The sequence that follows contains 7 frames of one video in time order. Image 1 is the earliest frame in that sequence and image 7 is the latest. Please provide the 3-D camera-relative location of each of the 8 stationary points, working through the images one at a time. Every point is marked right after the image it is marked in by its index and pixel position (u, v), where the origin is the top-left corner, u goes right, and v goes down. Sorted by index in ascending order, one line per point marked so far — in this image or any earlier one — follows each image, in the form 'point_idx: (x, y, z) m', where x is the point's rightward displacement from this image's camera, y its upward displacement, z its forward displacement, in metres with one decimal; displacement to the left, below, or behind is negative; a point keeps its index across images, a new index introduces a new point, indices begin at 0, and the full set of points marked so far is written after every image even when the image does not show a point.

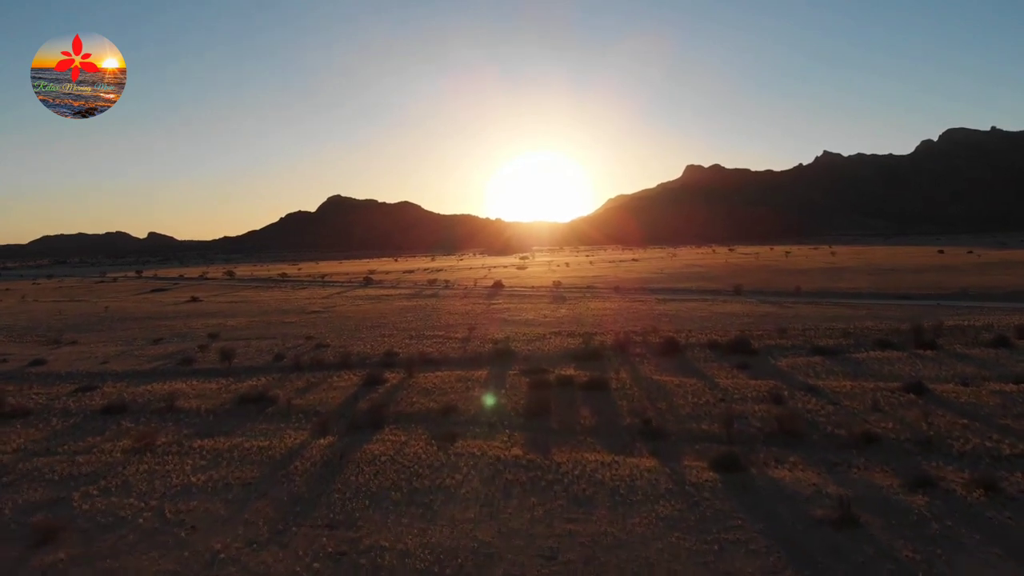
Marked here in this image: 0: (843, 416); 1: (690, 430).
0: (+9.8, -3.8, +18.4) m
1: (+4.8, -3.9, +16.9) m
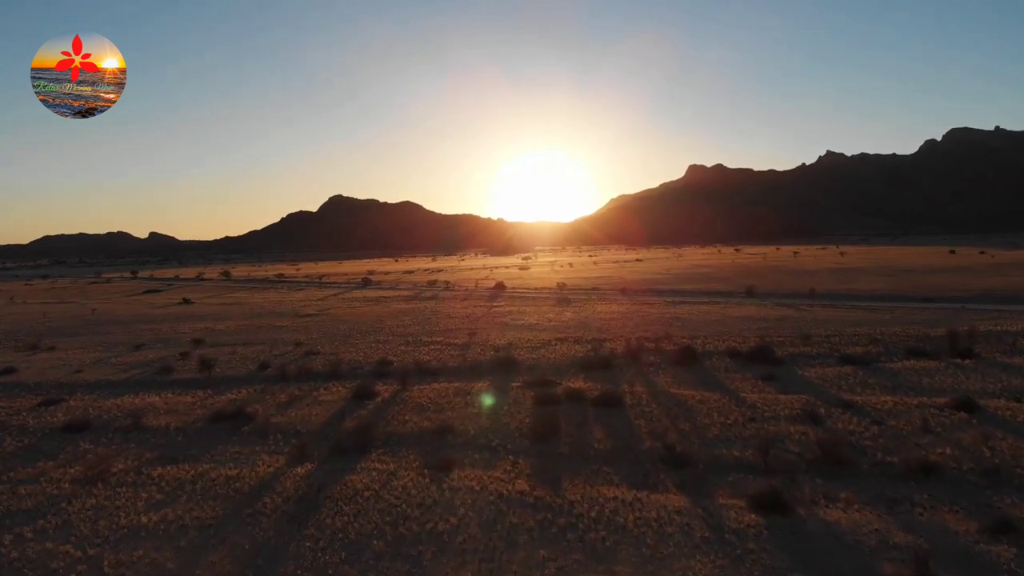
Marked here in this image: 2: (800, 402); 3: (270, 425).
0: (+9.9, -4.0, +16.2) m
1: (+4.9, -4.0, +14.8) m
2: (+9.1, -3.6, +19.7) m
3: (-7.3, -4.1, +18.7) m
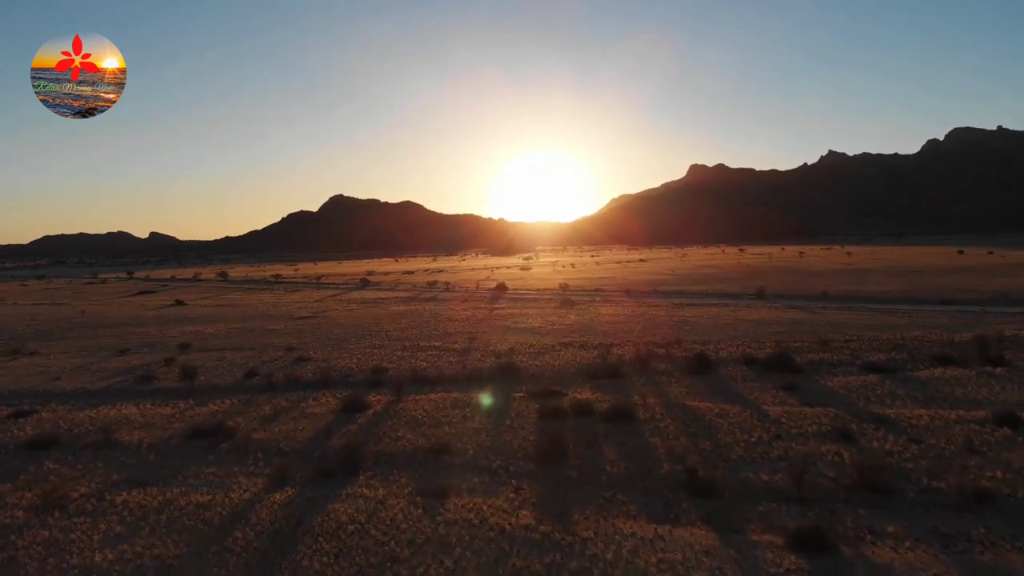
0: (+10.0, -4.1, +14.7) m
1: (+5.0, -4.2, +13.2) m
2: (+9.2, -3.7, +18.1) m
3: (-7.2, -4.3, +17.2) m
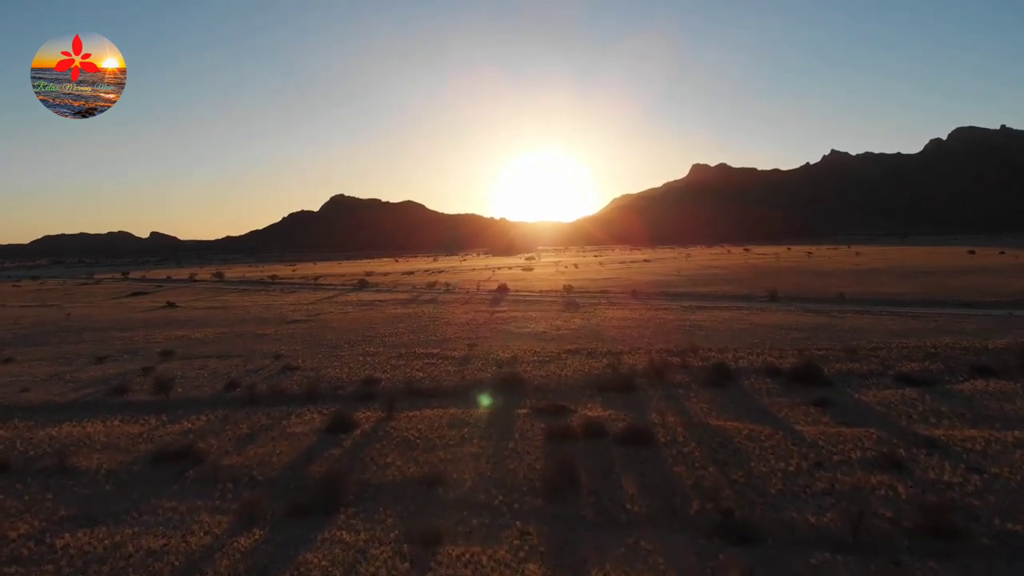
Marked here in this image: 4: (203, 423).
0: (+10.1, -4.3, +12.7) m
1: (+5.1, -4.3, +11.3) m
2: (+9.3, -3.9, +16.2) m
3: (-7.1, -4.4, +15.3) m
4: (-9.6, -4.2, +19.3) m
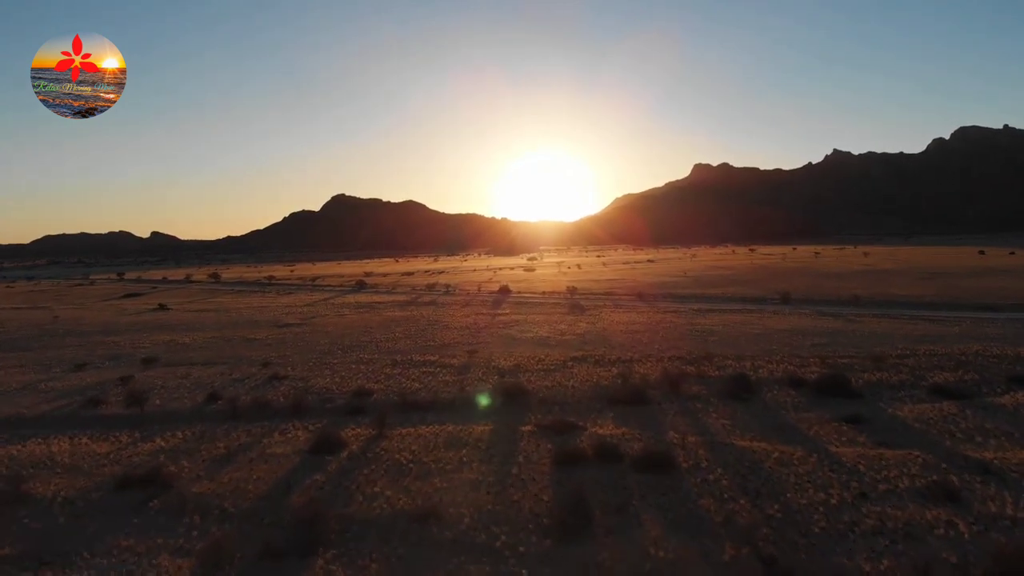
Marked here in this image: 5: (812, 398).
0: (+10.2, -4.4, +11.0) m
1: (+5.2, -4.5, +9.6) m
2: (+9.4, -4.1, +14.5) m
3: (-7.0, -4.6, +13.6) m
4: (-9.5, -4.3, +17.7) m
5: (+9.6, -3.5, +20.0) m
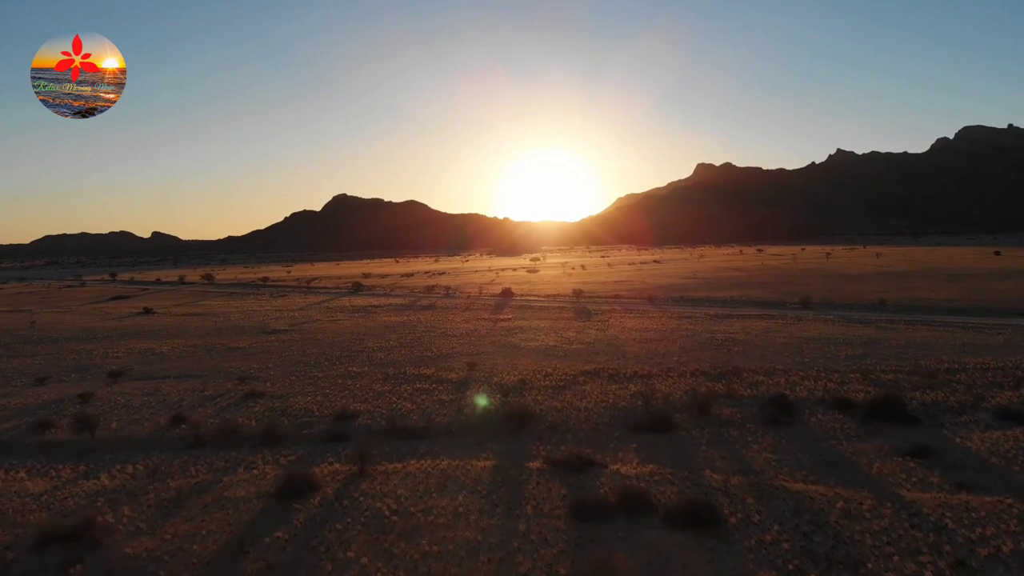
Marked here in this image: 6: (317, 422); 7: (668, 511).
0: (+10.3, -4.7, +8.3) m
1: (+5.3, -4.7, +6.9) m
2: (+9.5, -4.3, +11.8) m
3: (-6.9, -4.8, +11.0) m
4: (-9.3, -4.6, +15.0) m
5: (+9.8, -3.7, +17.3) m
6: (-5.7, -3.9, +18.3) m
7: (+2.9, -4.2, +11.6) m
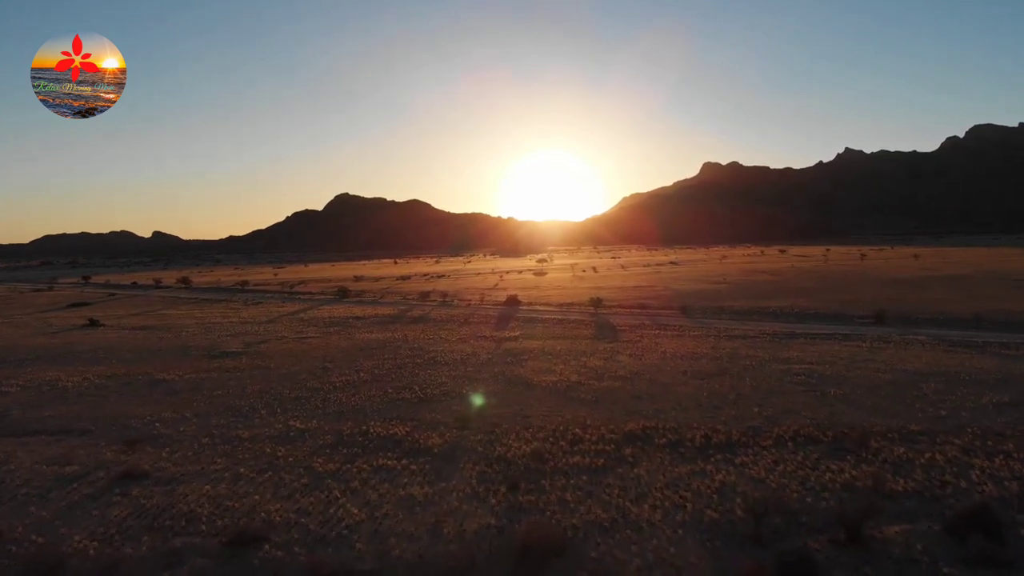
0: (+10.5, -5.3, +0.8) m
1: (+5.4, -5.3, -0.6) m
2: (+9.7, -4.9, +4.3) m
3: (-6.7, -5.4, +3.5) m
4: (-9.1, -5.2, +7.6) m
5: (+10.0, -4.3, +9.7) m
6: (-5.4, -4.5, +10.9) m
7: (+3.1, -4.8, +4.1) m
